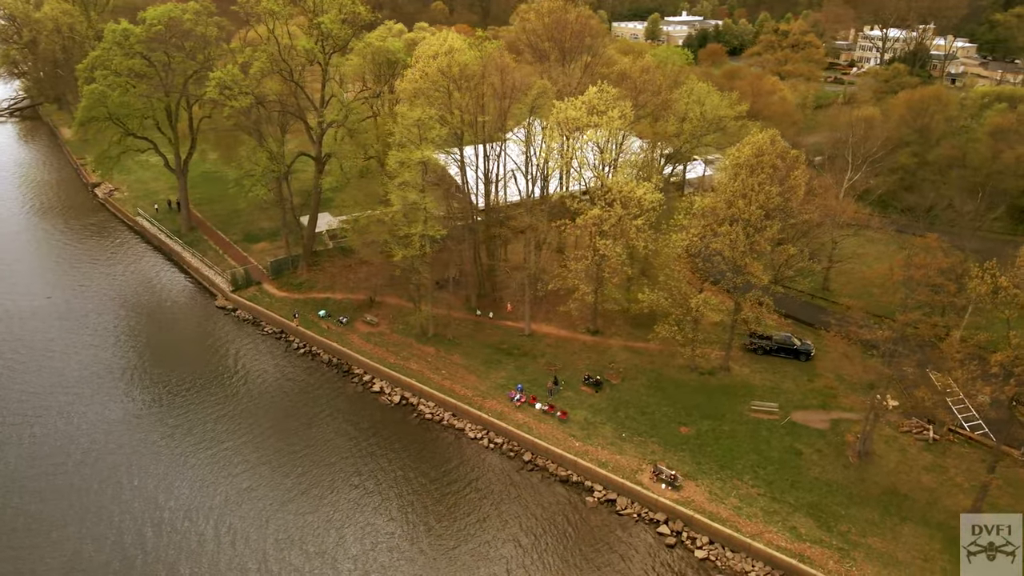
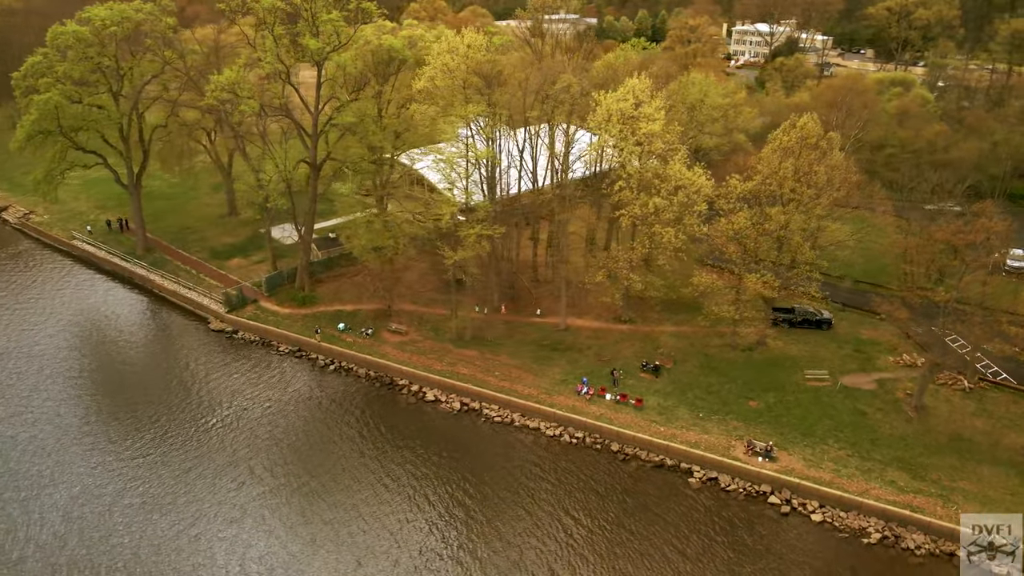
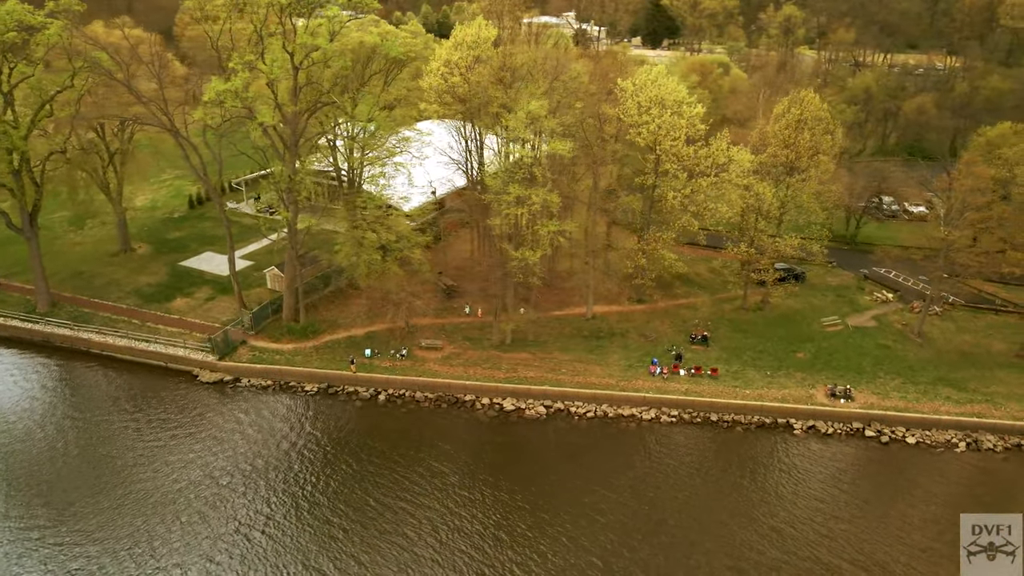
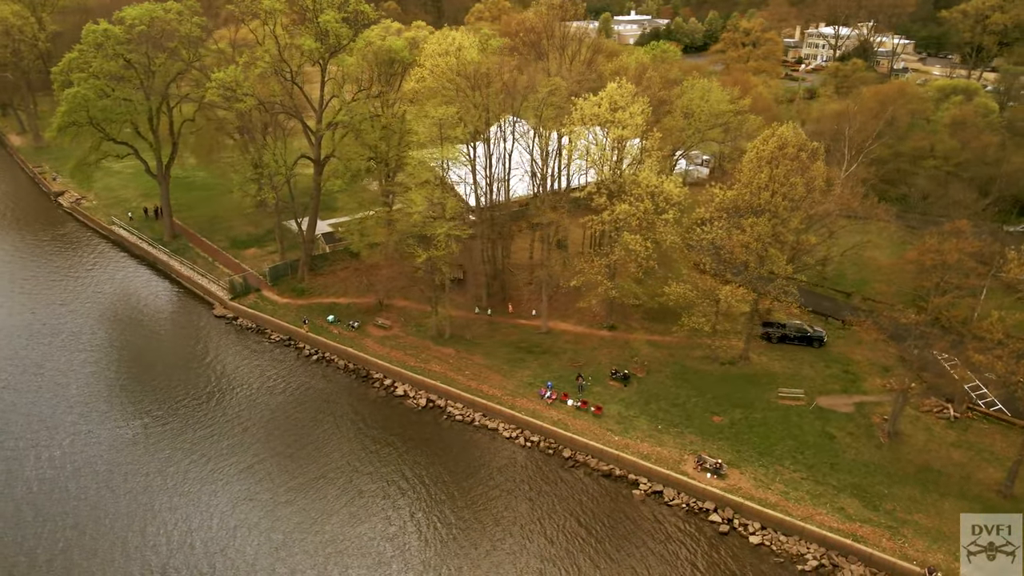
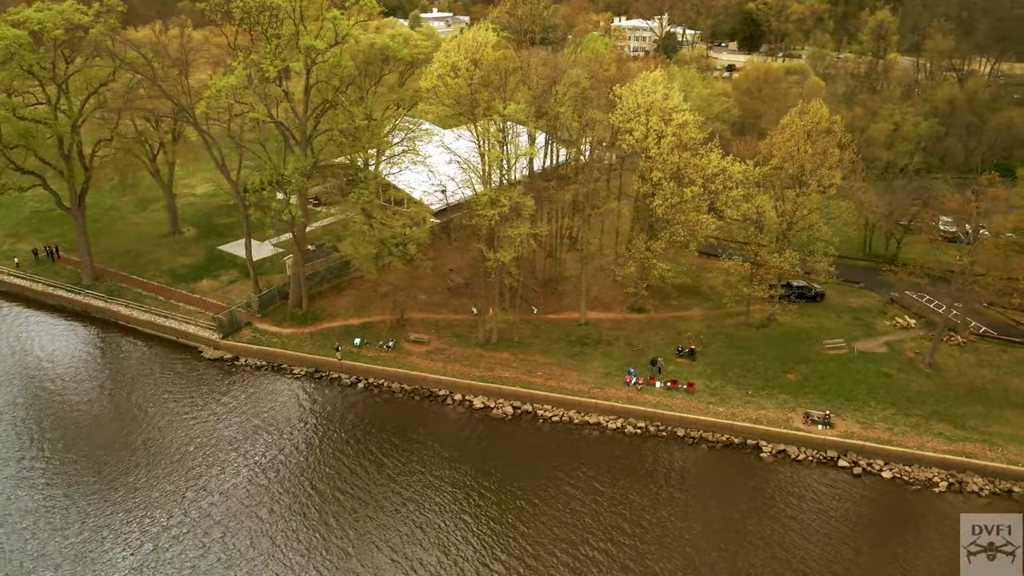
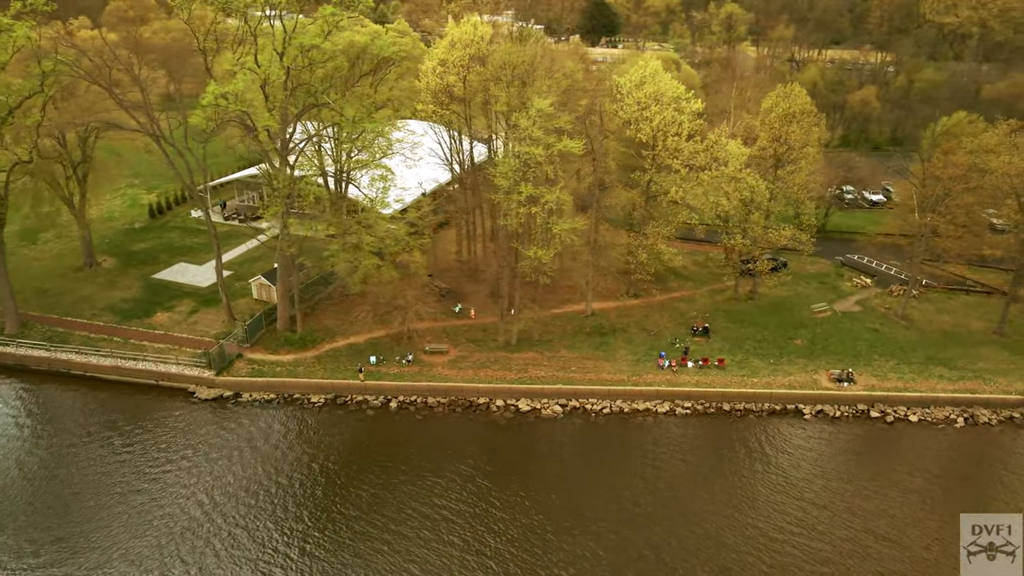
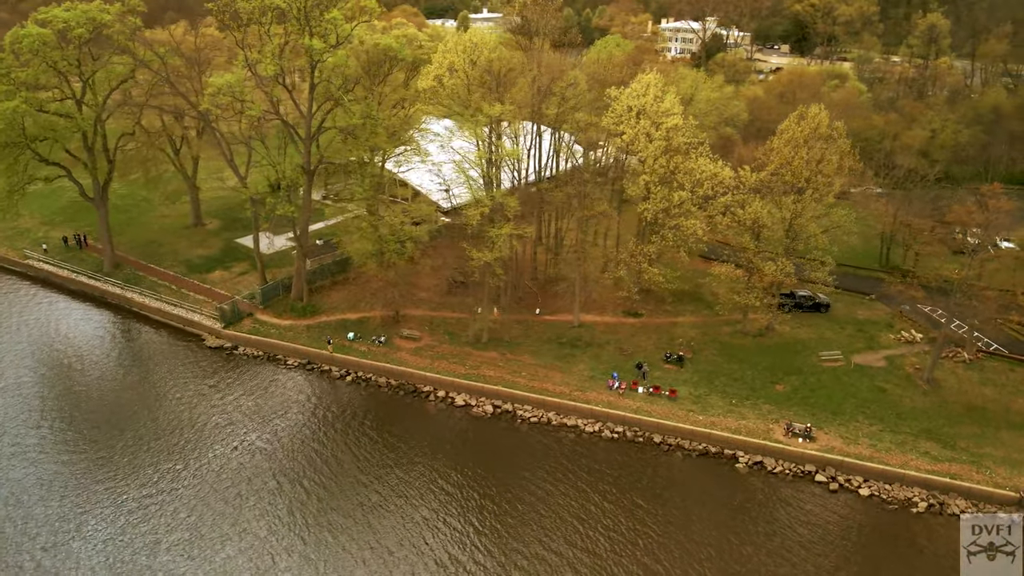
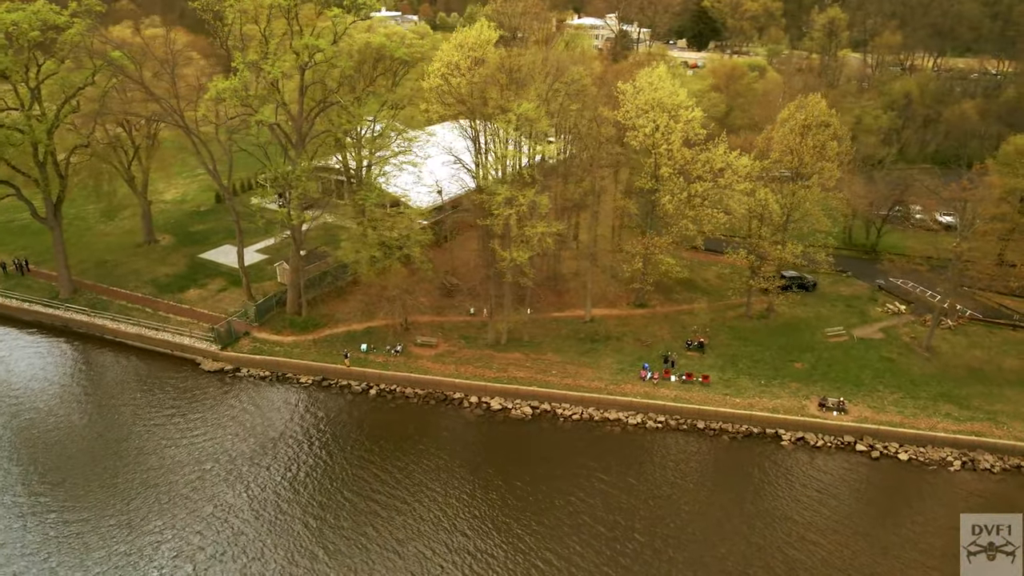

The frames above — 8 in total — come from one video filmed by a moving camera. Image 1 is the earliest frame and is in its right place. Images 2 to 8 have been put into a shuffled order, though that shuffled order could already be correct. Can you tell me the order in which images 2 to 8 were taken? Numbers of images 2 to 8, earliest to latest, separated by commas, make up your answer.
4, 2, 7, 5, 8, 3, 6
